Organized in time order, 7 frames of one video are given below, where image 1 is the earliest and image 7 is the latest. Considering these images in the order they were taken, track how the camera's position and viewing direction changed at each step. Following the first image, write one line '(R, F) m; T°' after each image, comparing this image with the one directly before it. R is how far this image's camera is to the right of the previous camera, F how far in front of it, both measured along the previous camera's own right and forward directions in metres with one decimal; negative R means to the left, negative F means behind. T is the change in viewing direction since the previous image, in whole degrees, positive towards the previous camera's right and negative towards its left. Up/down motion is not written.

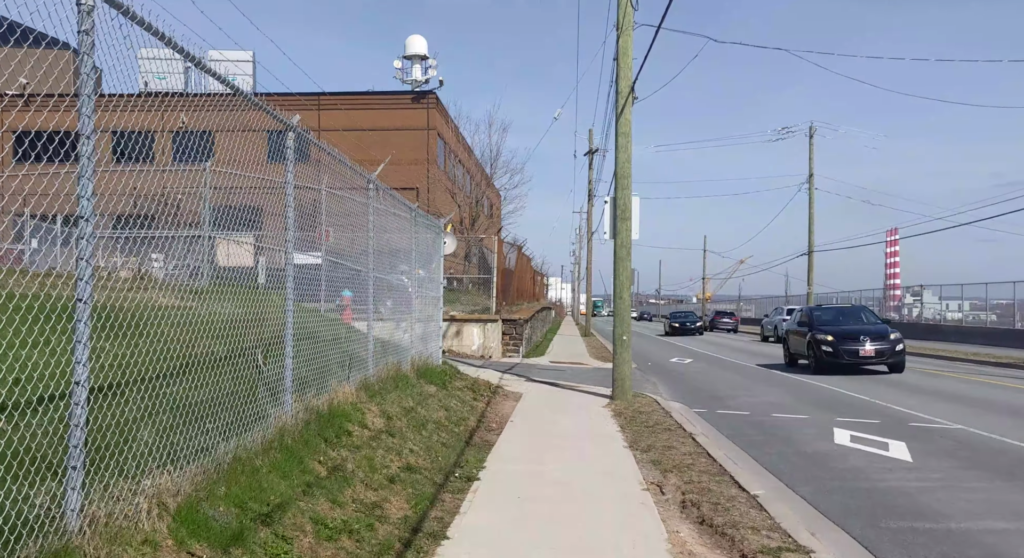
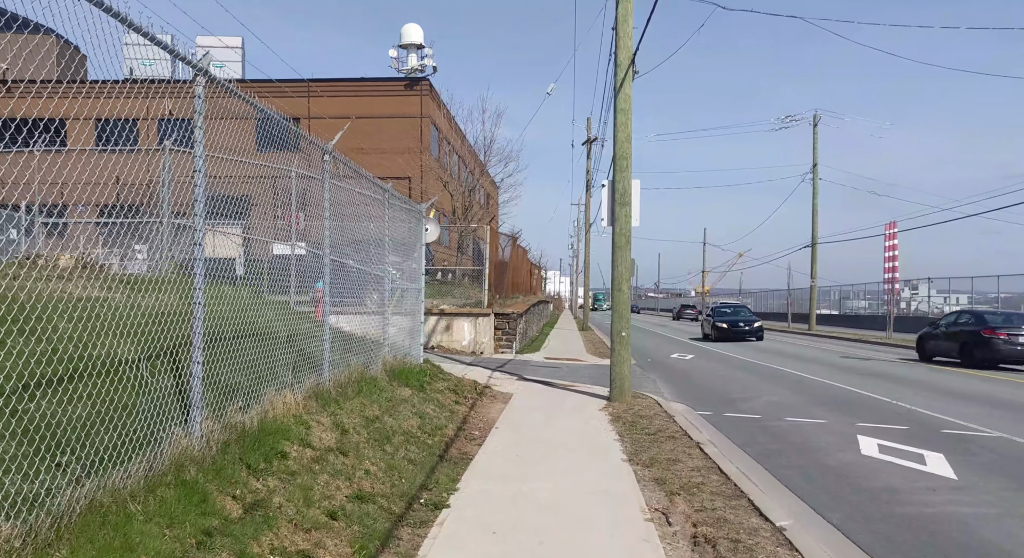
(+0.2, +1.1) m; 0°
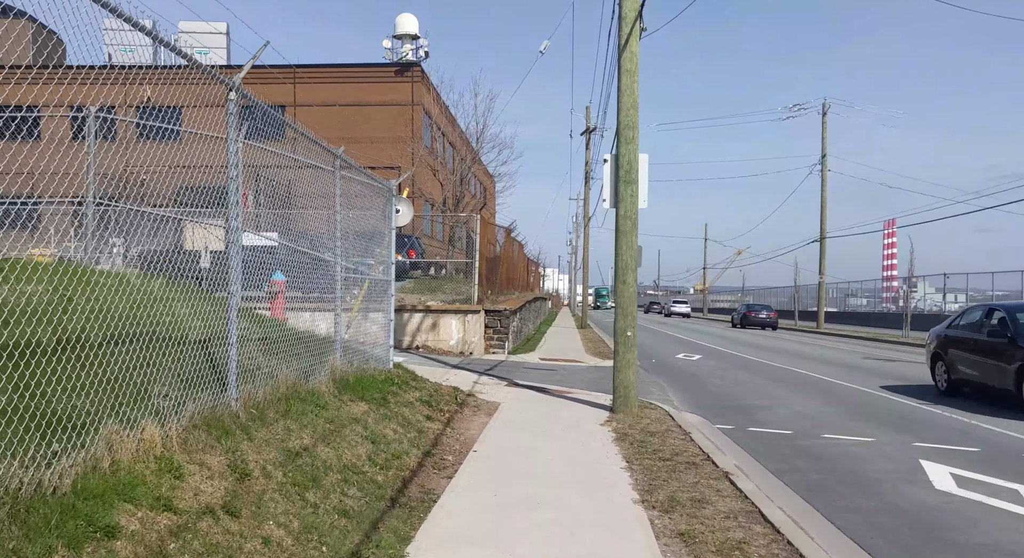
(+0.2, +1.7) m; 0°
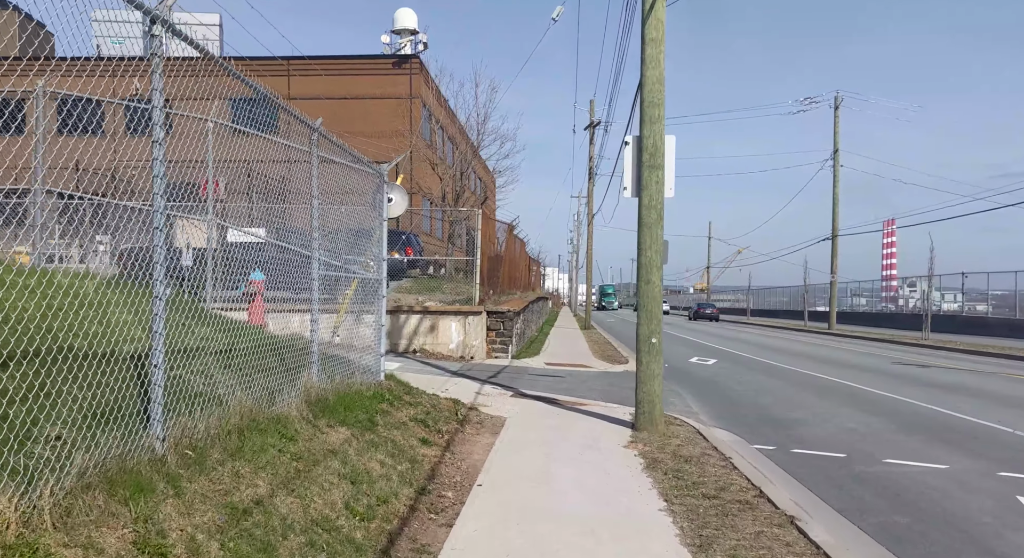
(-0.1, +1.2) m; 0°
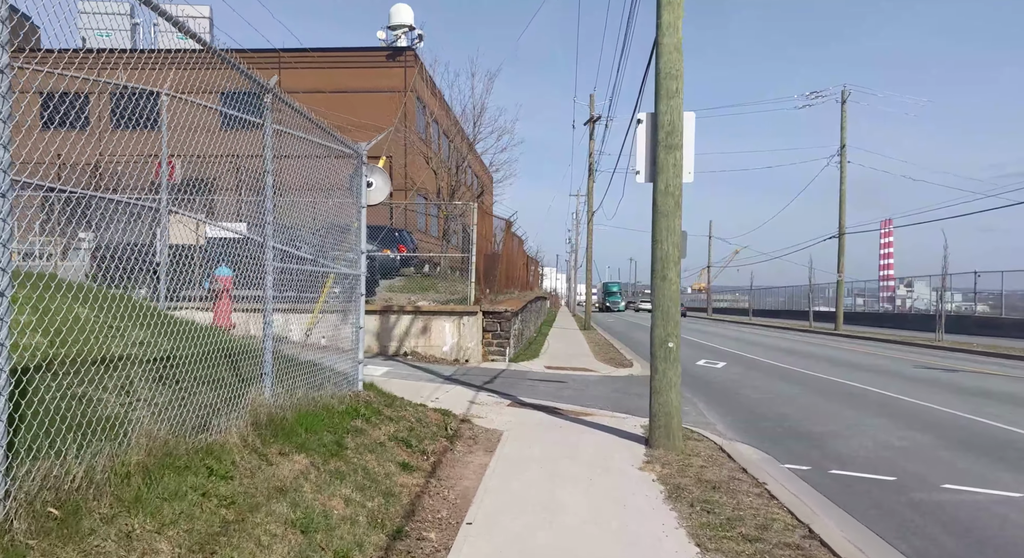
(0.0, +1.1) m; 0°
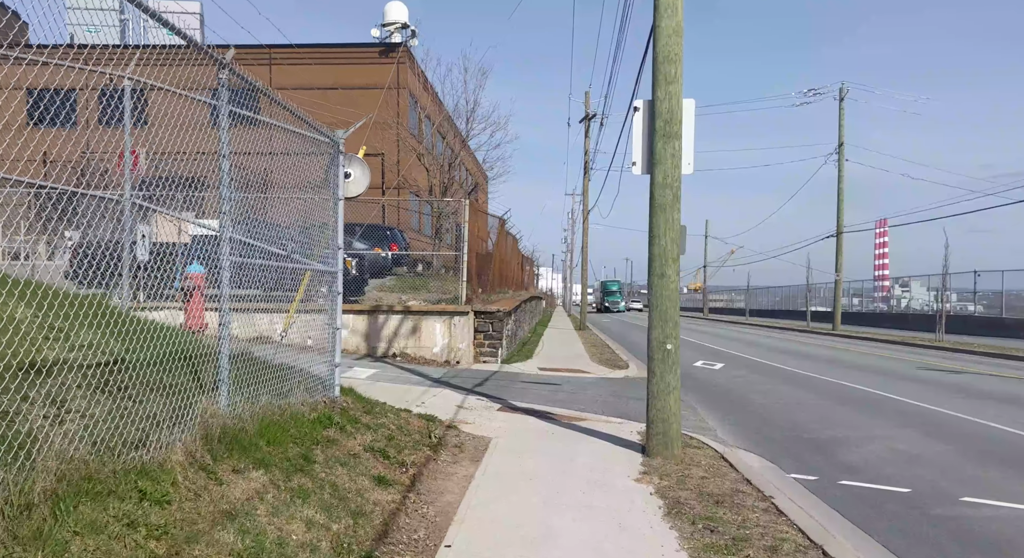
(+0.1, +0.5) m; 0°
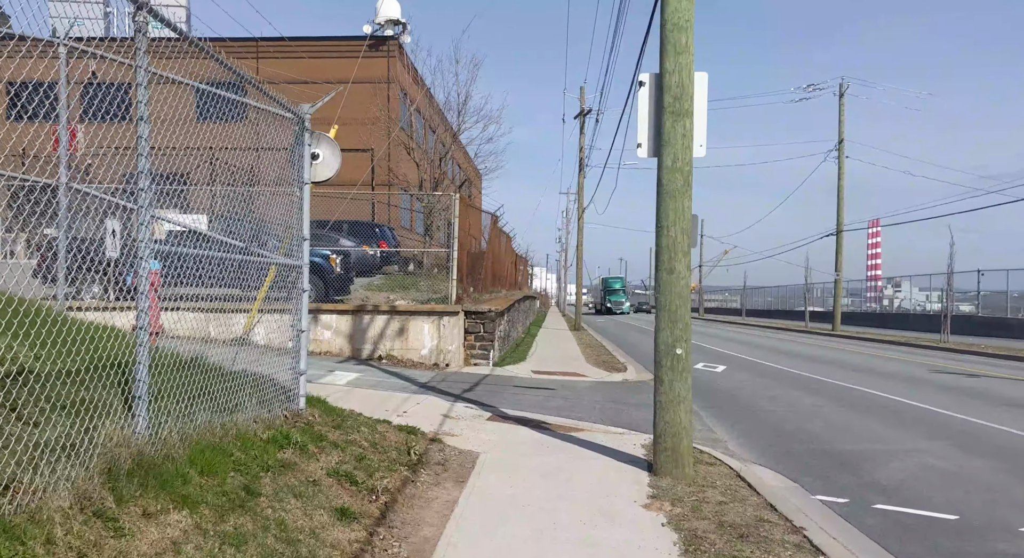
(0.0, +0.8) m; 0°
